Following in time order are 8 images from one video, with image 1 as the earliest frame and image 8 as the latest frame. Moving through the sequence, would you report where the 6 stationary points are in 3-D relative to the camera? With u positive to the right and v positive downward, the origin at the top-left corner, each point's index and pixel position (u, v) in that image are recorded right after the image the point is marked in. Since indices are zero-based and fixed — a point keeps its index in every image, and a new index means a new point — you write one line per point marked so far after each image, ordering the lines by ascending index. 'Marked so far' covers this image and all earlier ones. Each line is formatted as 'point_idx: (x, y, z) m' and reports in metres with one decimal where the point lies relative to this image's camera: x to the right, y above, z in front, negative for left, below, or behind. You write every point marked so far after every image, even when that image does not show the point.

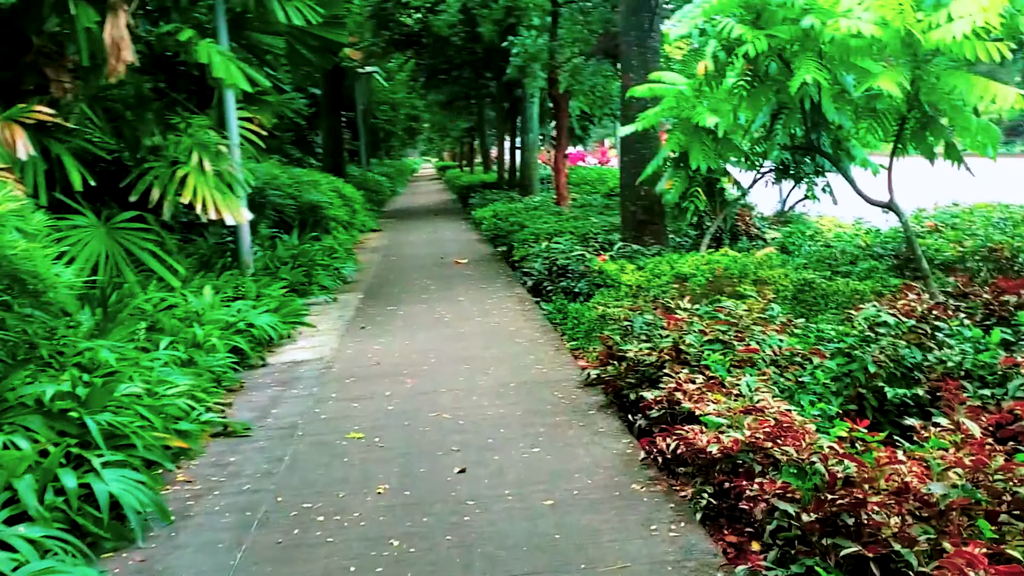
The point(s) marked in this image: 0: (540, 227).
0: (+0.3, +0.6, +8.1) m
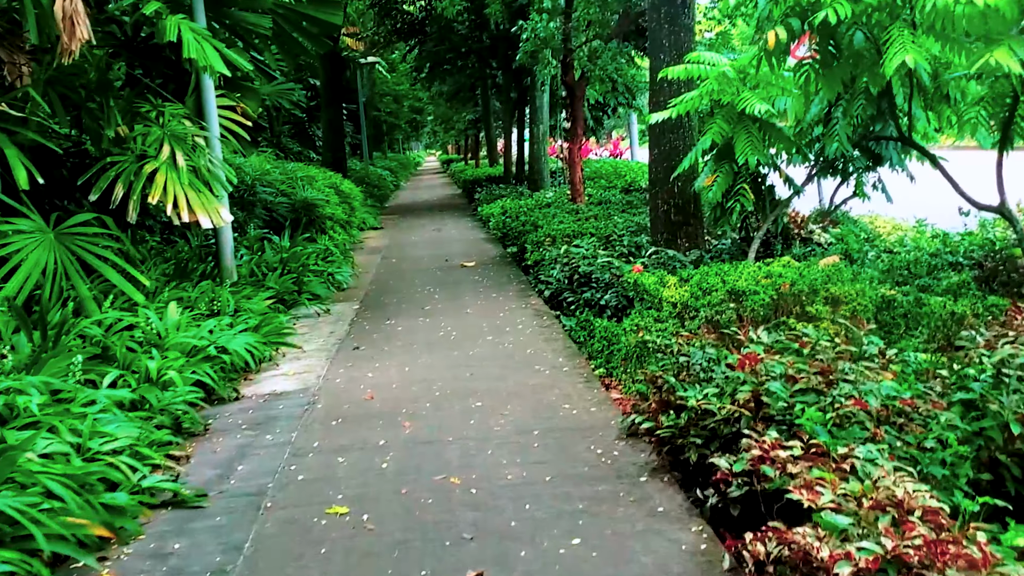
0: (+0.4, +0.5, +7.3) m
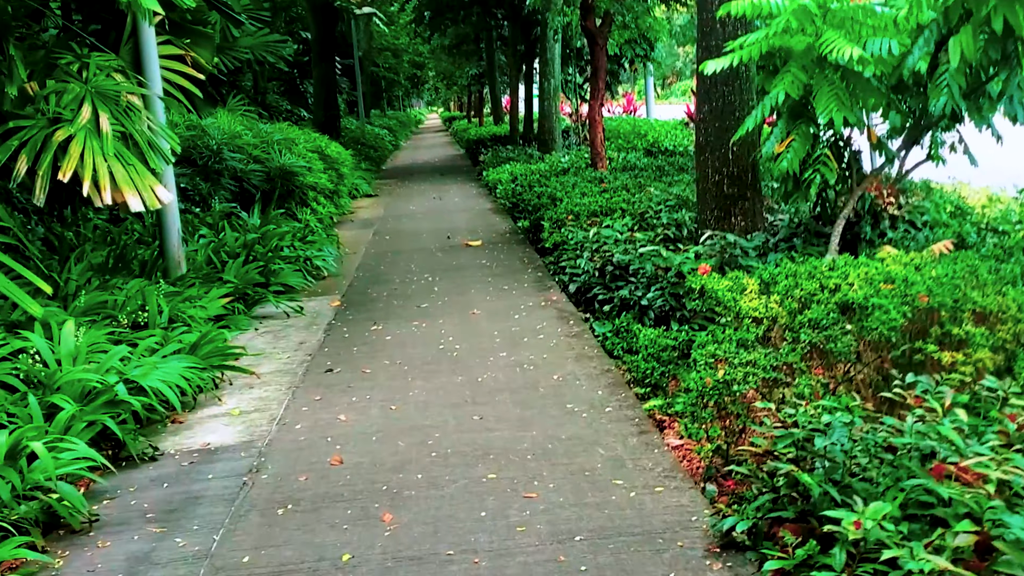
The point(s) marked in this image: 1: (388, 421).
0: (+0.5, +0.6, +6.1) m
1: (-0.5, -0.5, +3.2) m
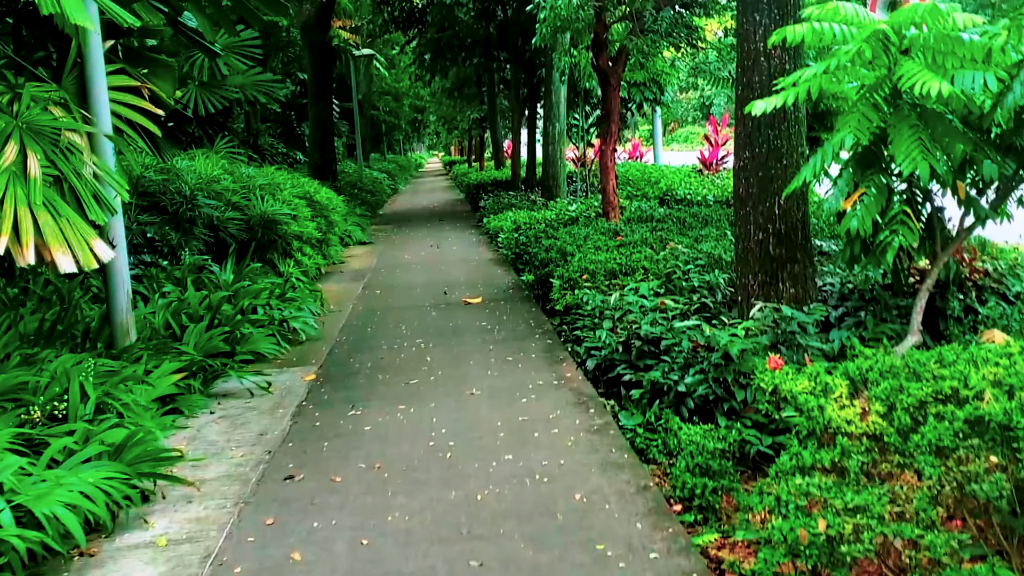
0: (+0.5, +0.2, +5.3) m
1: (-0.4, -0.8, +2.4) m
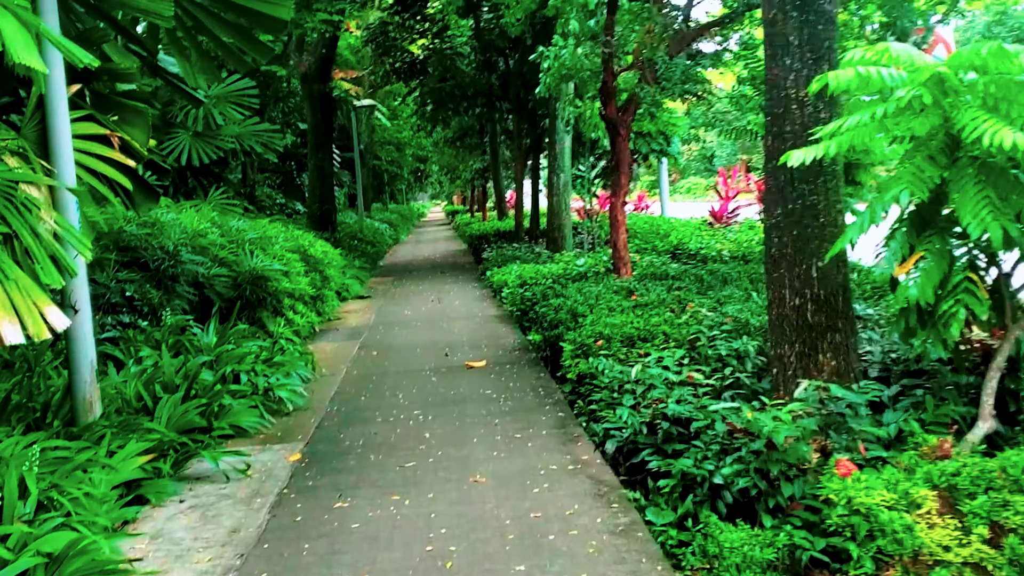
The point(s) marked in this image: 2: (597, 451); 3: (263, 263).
0: (+0.5, -0.2, +4.9) m
1: (-0.4, -1.0, +1.9) m
2: (+0.4, -0.7, +3.8) m
3: (-1.9, +0.2, +6.7) m
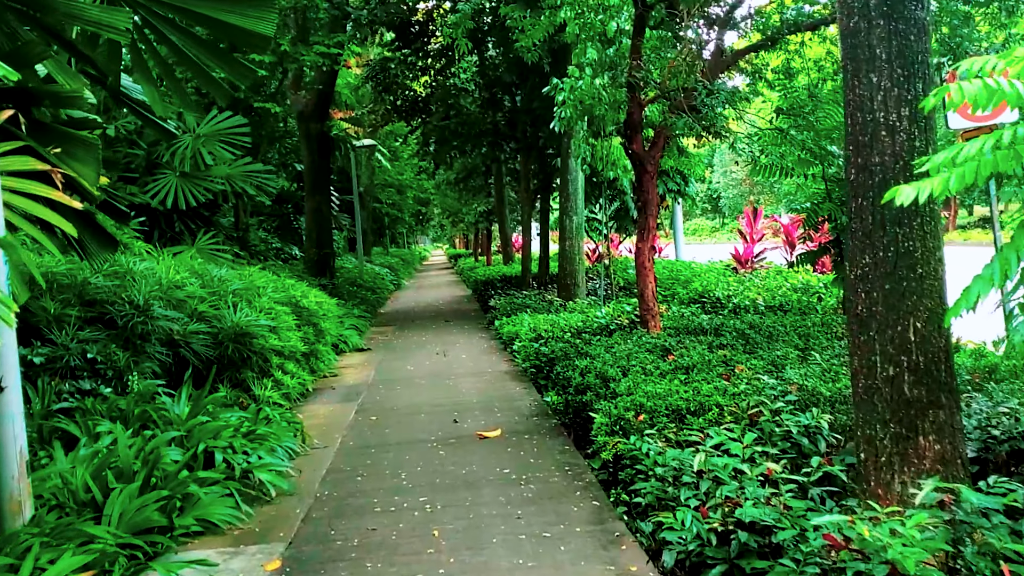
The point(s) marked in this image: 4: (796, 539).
0: (+0.6, -0.5, +4.1) m
1: (-0.3, -1.1, +1.2) m
2: (+0.5, -0.9, +3.1) m
3: (-1.8, -0.2, +6.0) m
4: (+0.8, -0.7, +2.5) m
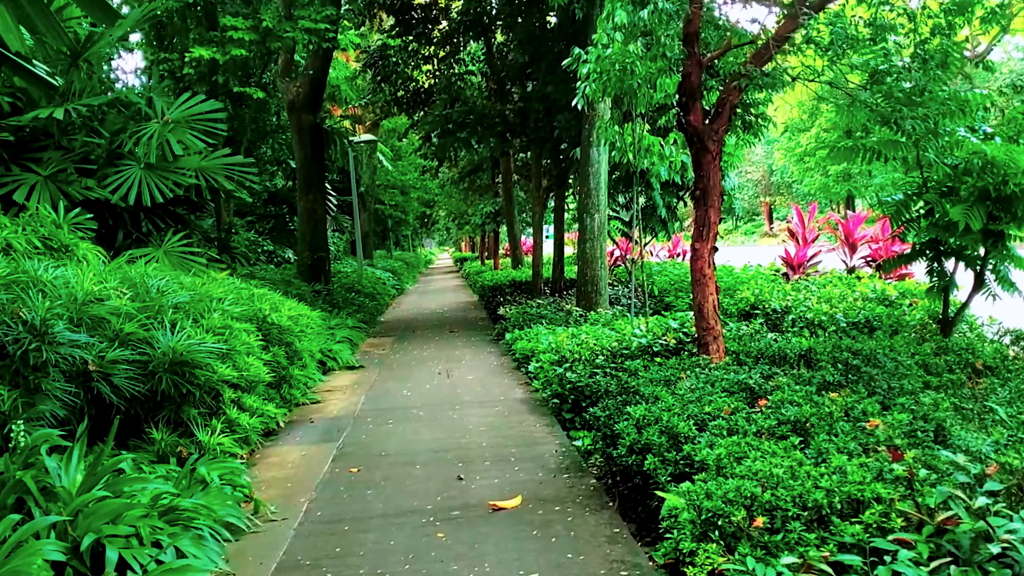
0: (+0.7, -0.5, +2.7) m
1: (-0.2, -1.2, -0.2) m
2: (+0.6, -1.0, +1.6) m
3: (-1.7, -0.3, +4.6) m
4: (+0.9, -0.8, +1.1) m
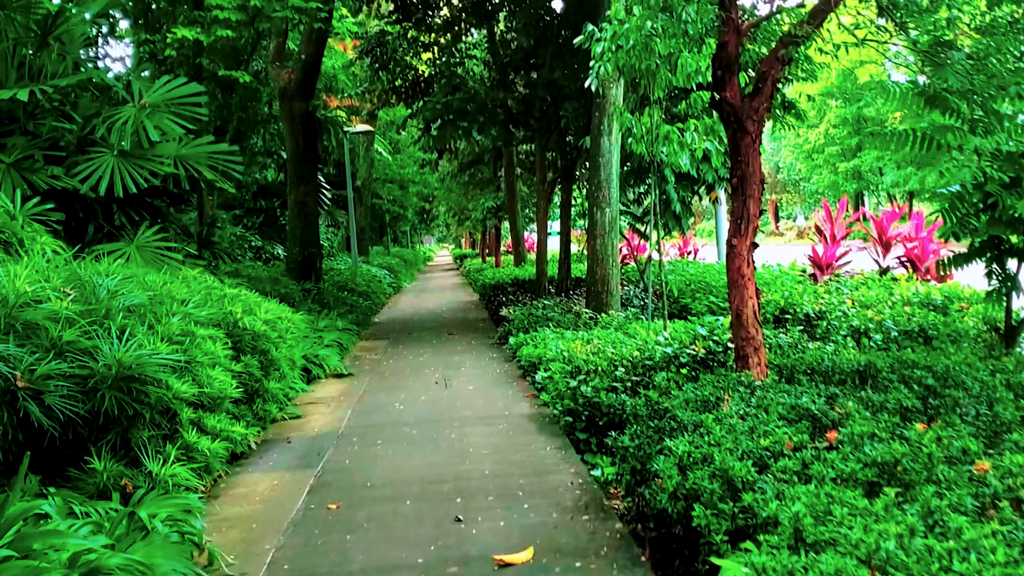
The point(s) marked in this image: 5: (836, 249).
0: (+0.8, -0.6, +2.1) m
1: (-0.2, -1.2, -0.9) m
2: (+0.6, -1.0, +1.0) m
3: (-1.7, -0.3, +3.9) m
4: (+1.0, -0.8, +0.4) m
5: (+3.1, +0.4, +8.3) m
